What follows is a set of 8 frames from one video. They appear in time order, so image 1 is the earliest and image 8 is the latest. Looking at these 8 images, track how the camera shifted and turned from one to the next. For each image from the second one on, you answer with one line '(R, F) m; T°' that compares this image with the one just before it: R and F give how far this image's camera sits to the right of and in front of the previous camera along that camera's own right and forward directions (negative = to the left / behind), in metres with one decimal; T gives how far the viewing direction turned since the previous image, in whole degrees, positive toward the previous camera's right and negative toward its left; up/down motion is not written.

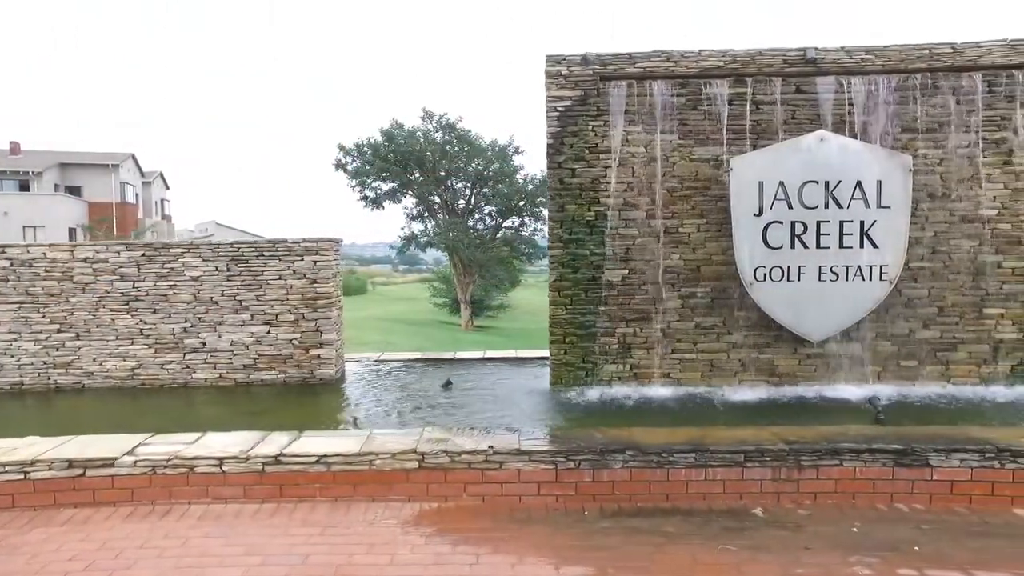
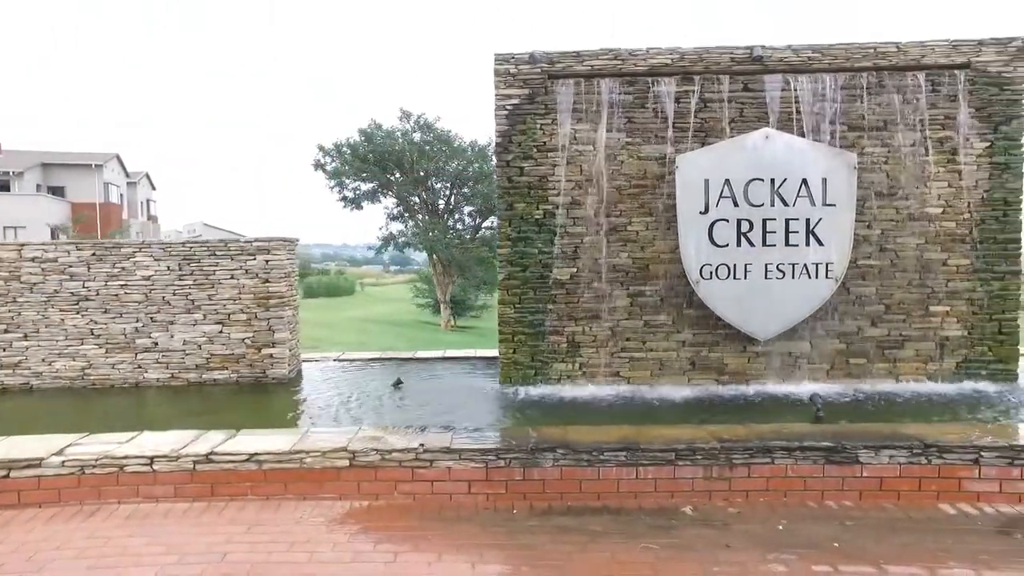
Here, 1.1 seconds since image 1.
(+0.4, 0.0) m; 0°
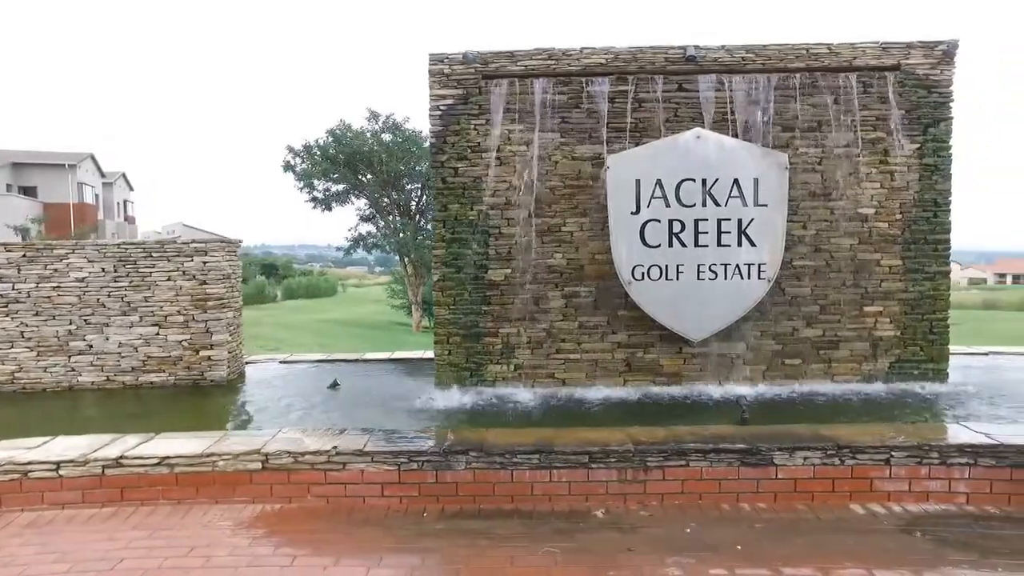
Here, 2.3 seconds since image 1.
(+0.4, 0.0) m; +1°
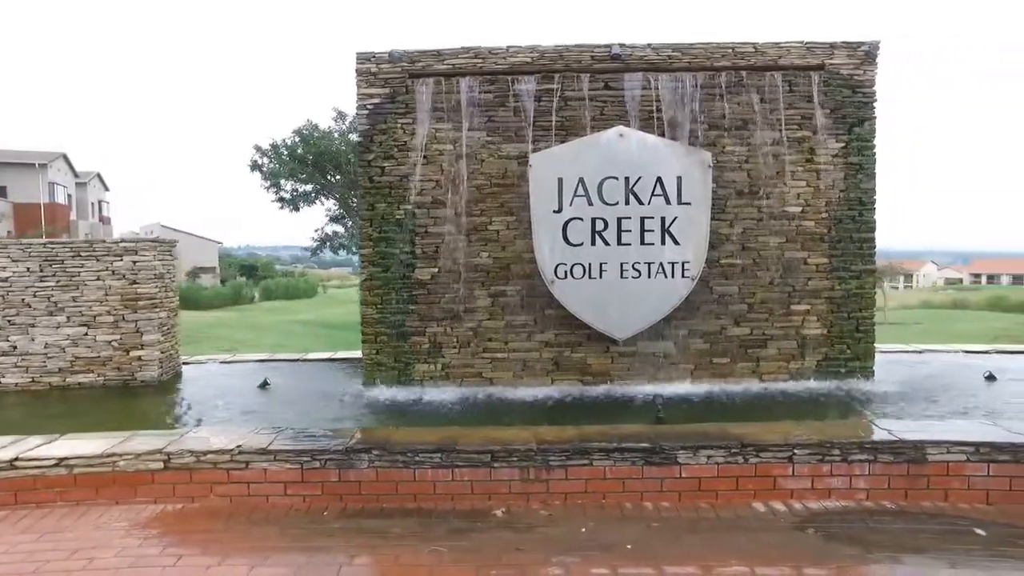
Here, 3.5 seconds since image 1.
(+0.5, 0.0) m; +1°
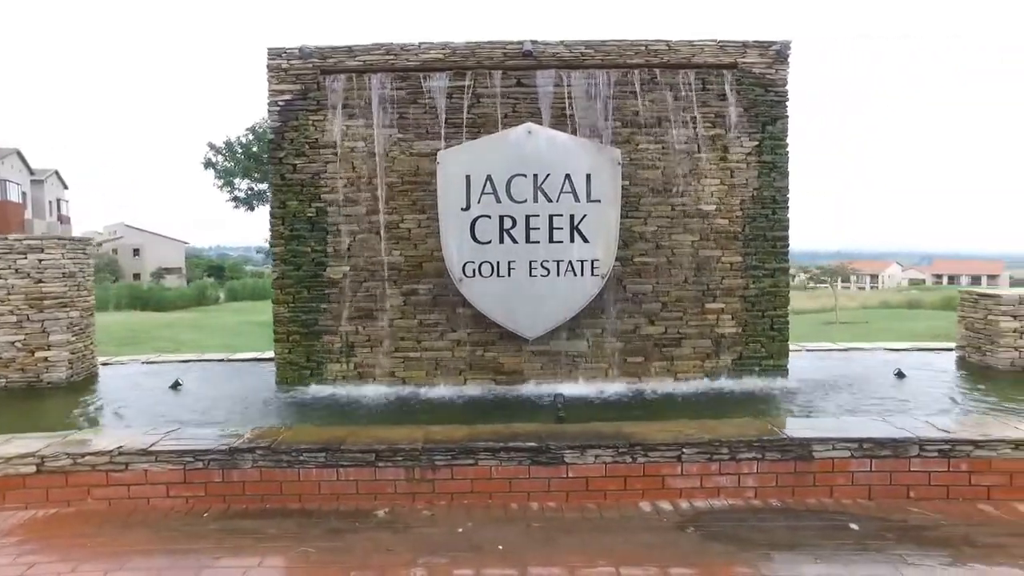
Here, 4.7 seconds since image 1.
(+0.5, +0.1) m; +2°
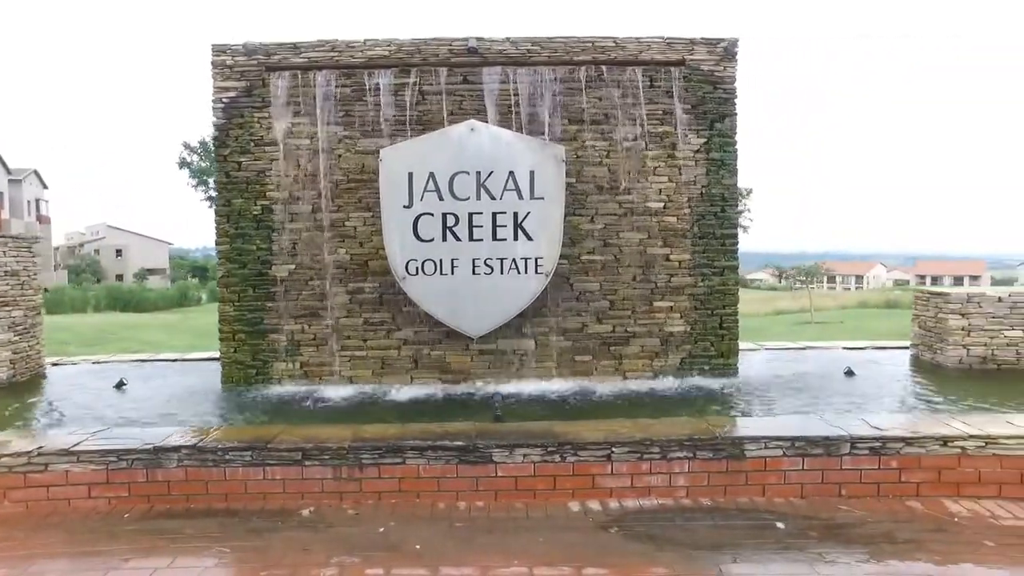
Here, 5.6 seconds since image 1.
(+0.4, 0.0) m; +1°
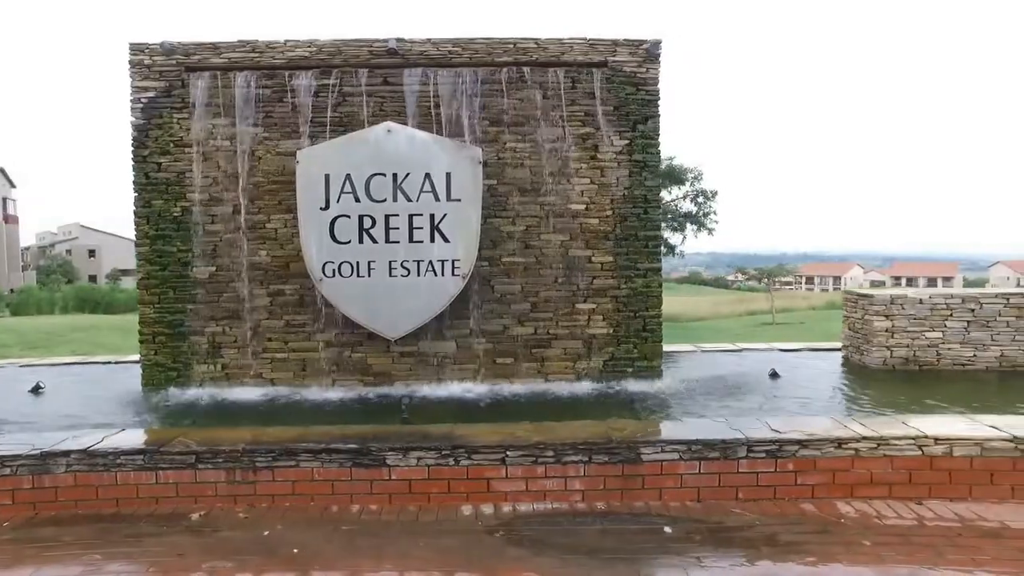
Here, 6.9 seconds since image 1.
(+0.5, 0.0) m; +1°
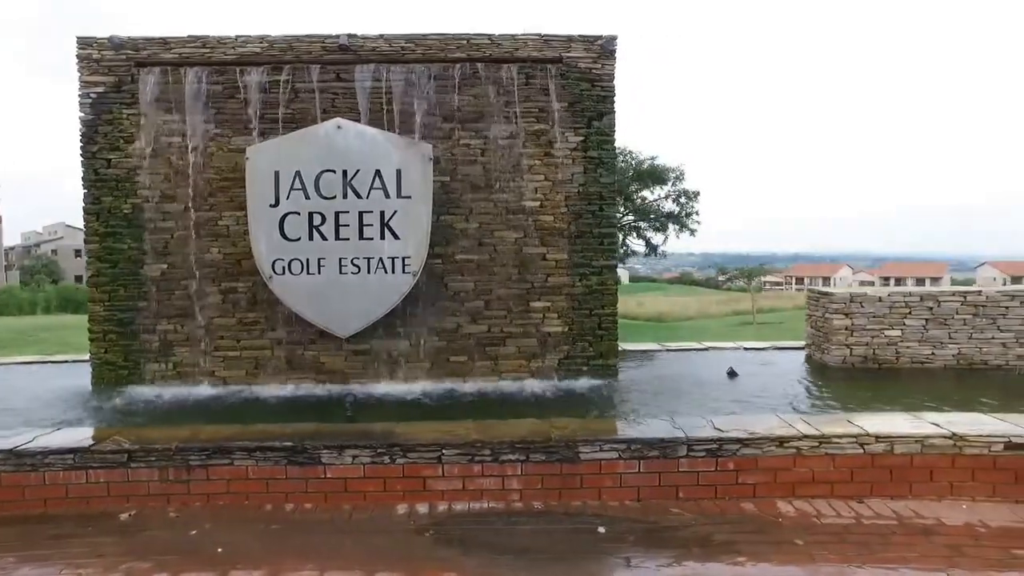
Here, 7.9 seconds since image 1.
(+0.3, +0.1) m; 0°
